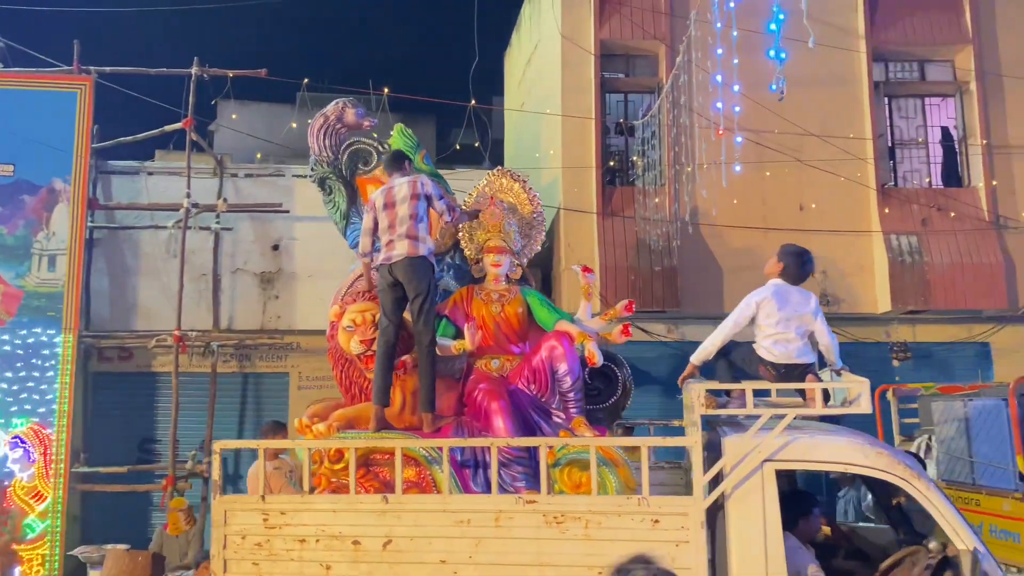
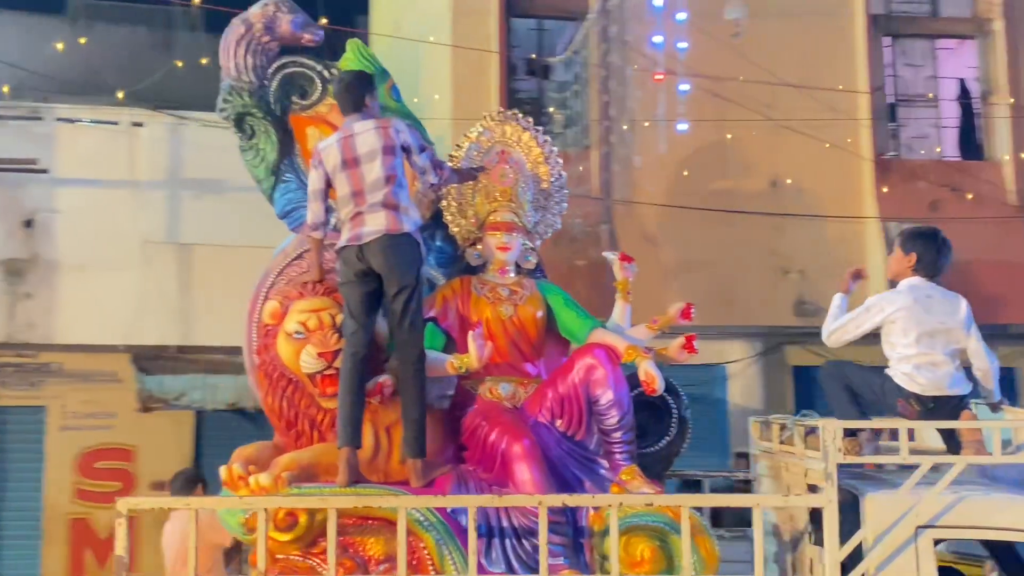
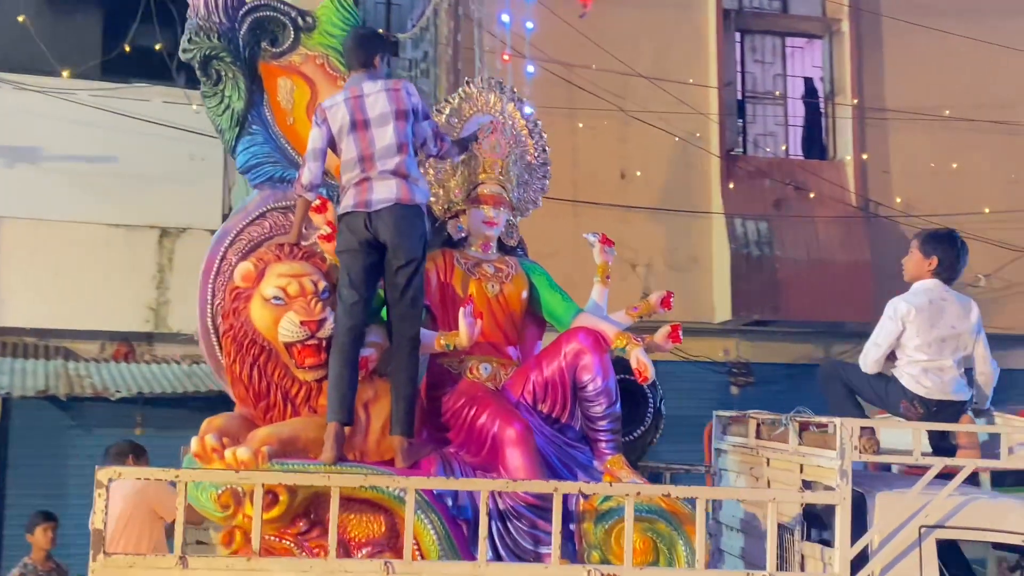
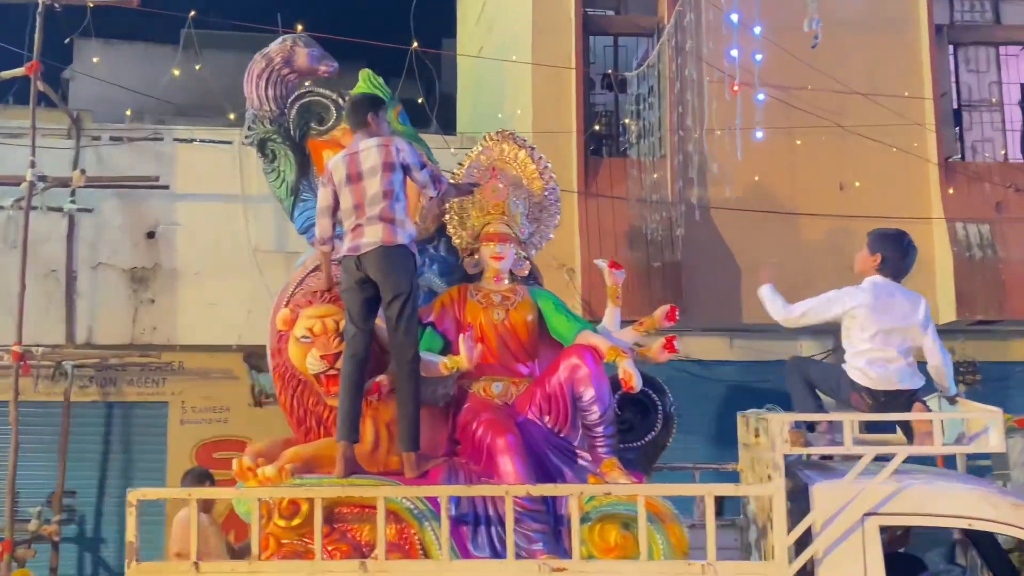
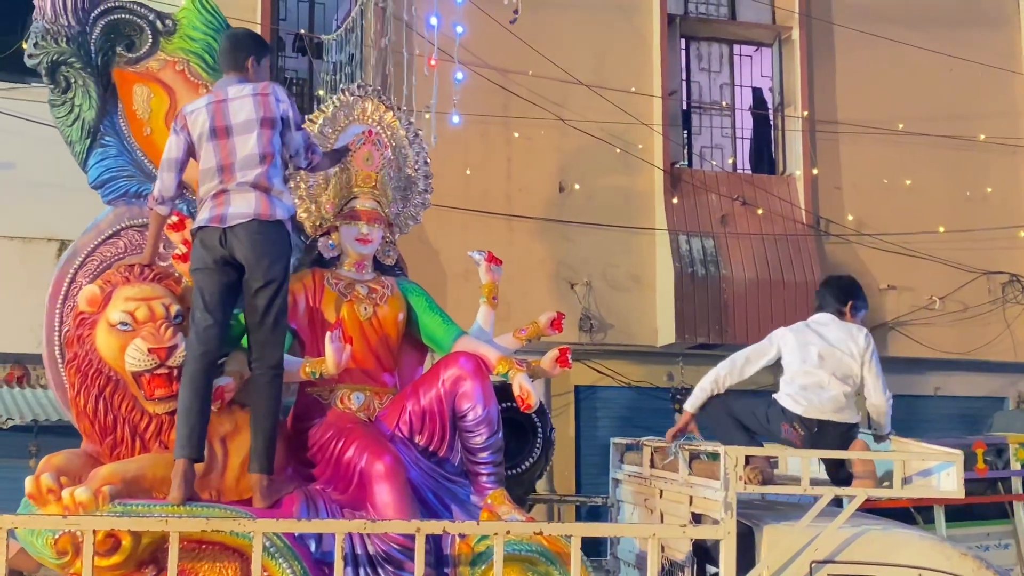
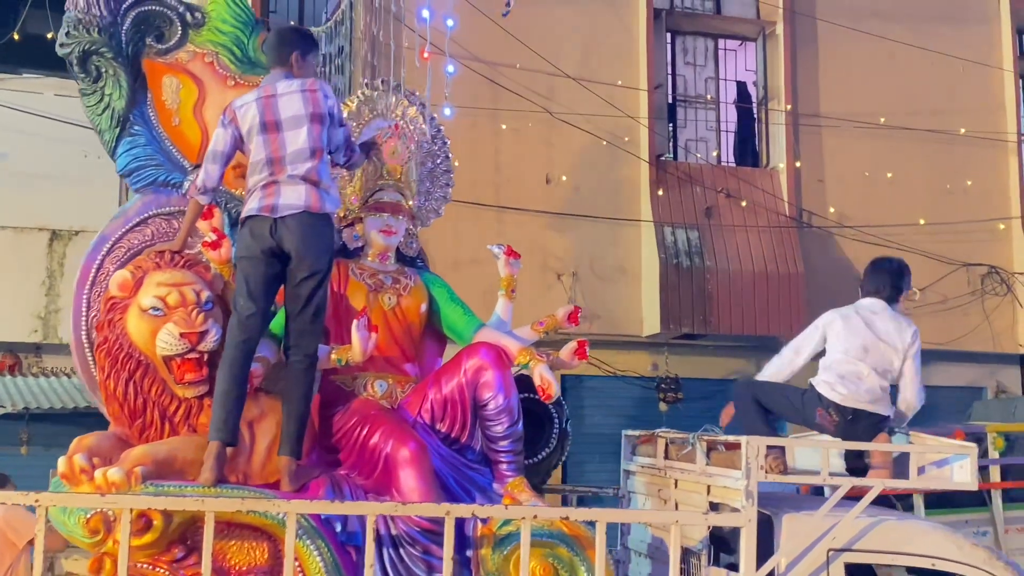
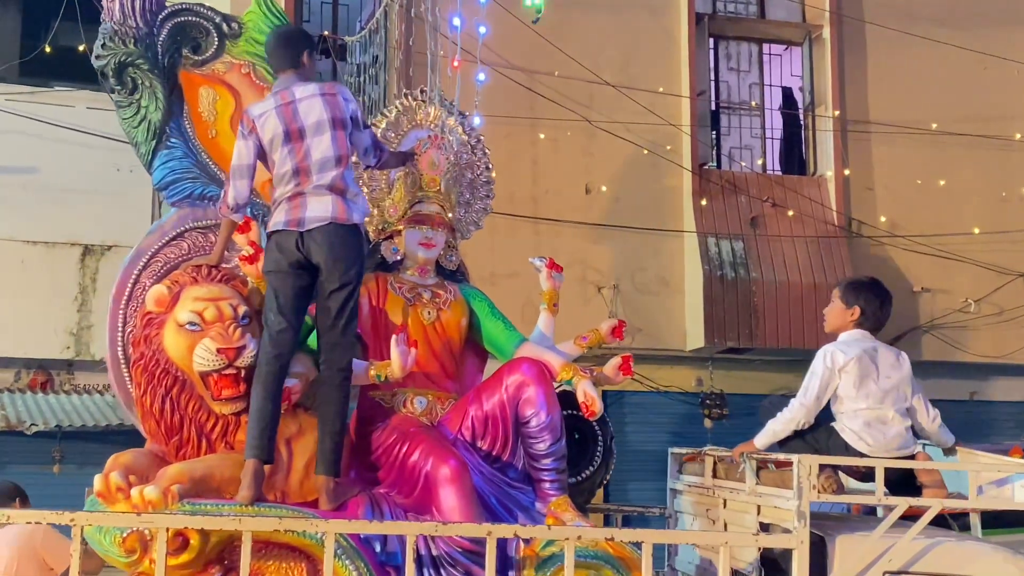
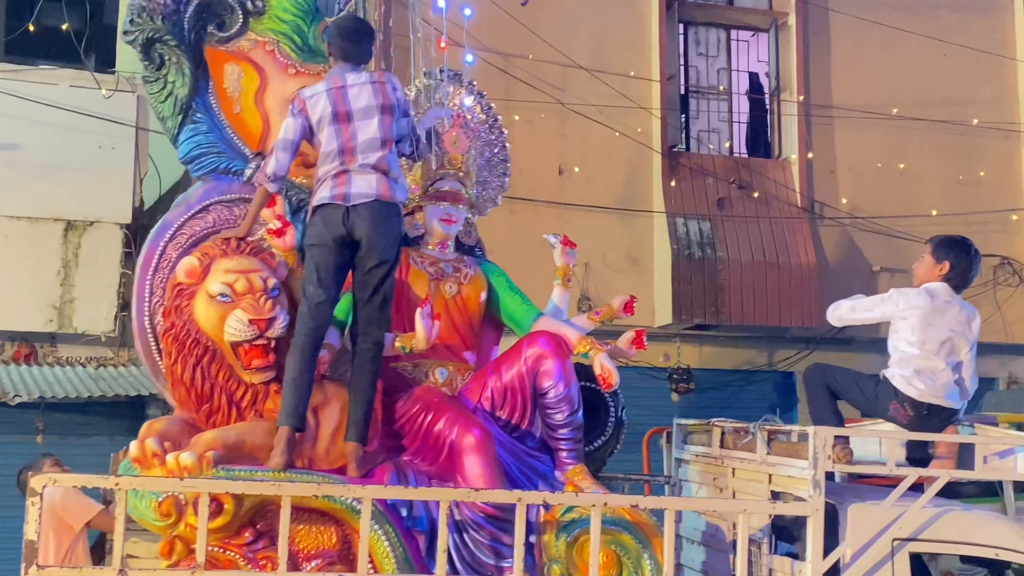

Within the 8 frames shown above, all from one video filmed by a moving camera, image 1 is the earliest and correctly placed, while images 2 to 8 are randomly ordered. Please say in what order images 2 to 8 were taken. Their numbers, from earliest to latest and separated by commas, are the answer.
4, 2, 3, 8, 6, 5, 7
